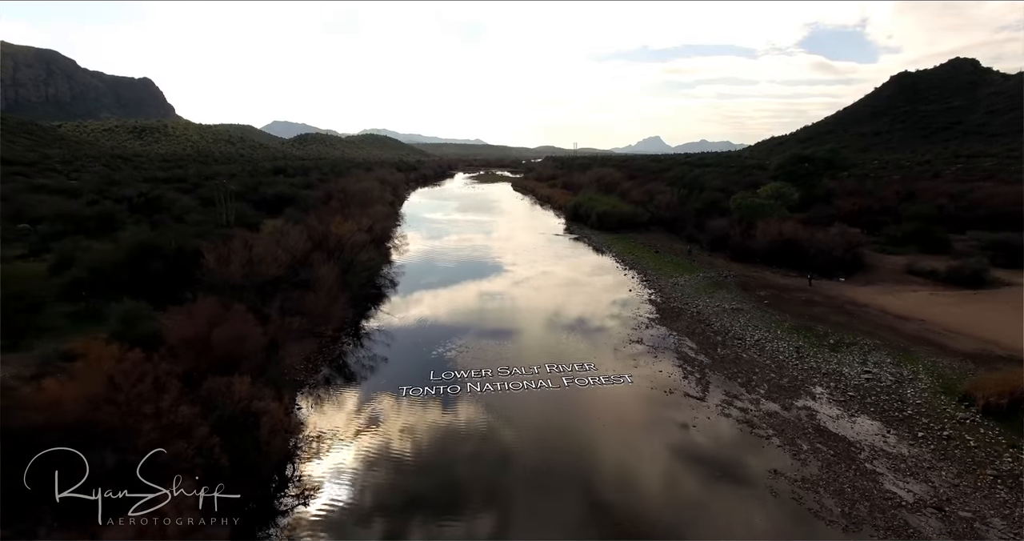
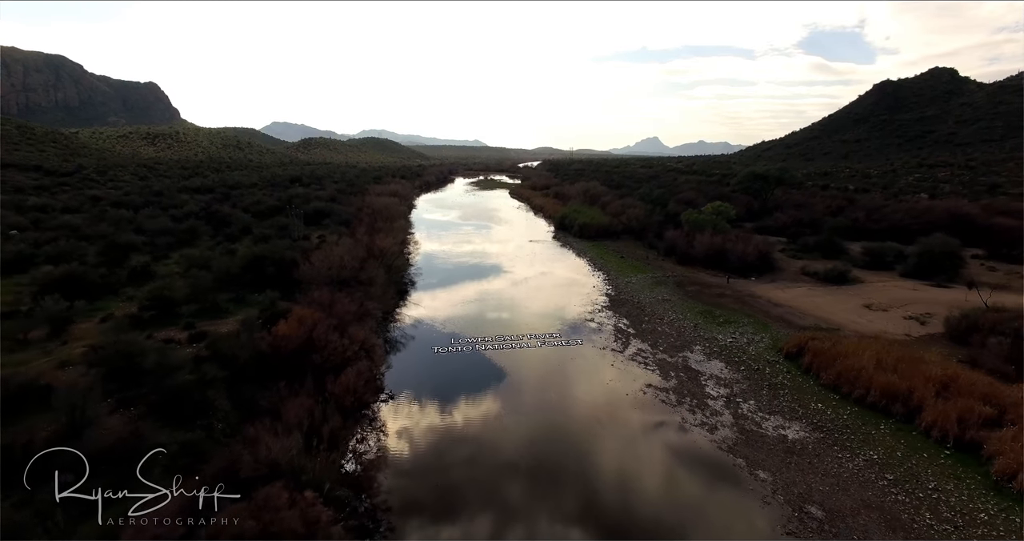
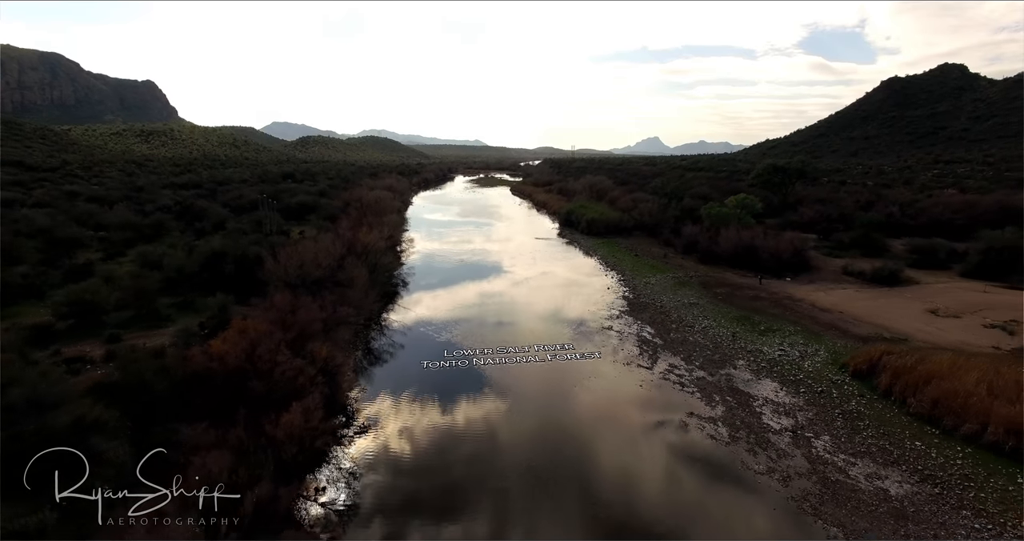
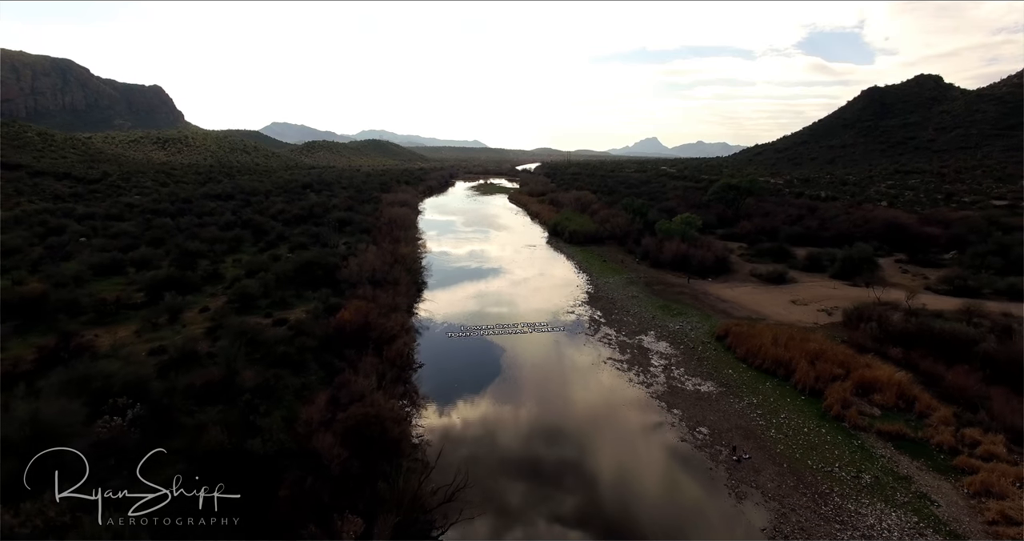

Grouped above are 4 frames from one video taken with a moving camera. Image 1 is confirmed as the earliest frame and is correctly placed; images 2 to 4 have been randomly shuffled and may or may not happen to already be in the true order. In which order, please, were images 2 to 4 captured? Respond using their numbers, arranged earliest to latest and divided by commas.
3, 2, 4
